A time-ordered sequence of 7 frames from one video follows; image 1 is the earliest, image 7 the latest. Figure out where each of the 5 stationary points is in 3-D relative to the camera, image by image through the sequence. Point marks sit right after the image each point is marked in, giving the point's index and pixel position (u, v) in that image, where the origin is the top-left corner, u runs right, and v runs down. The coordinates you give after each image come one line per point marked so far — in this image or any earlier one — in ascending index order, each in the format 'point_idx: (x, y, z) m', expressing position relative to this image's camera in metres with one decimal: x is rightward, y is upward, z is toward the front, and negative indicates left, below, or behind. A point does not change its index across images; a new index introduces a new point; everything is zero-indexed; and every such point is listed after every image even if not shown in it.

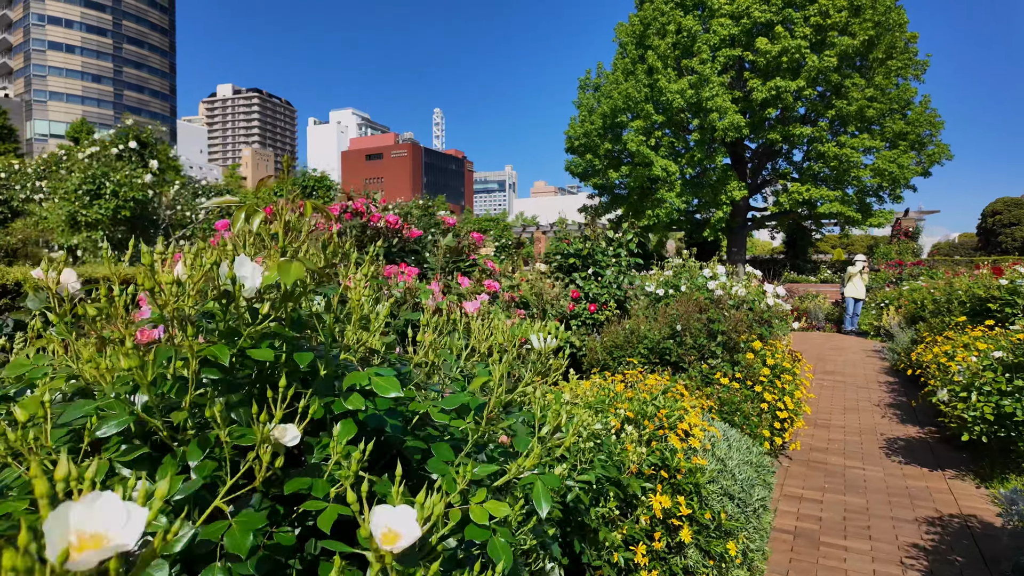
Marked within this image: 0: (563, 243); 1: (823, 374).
0: (+0.8, +0.7, +7.7) m
1: (+6.0, -1.7, +10.0) m
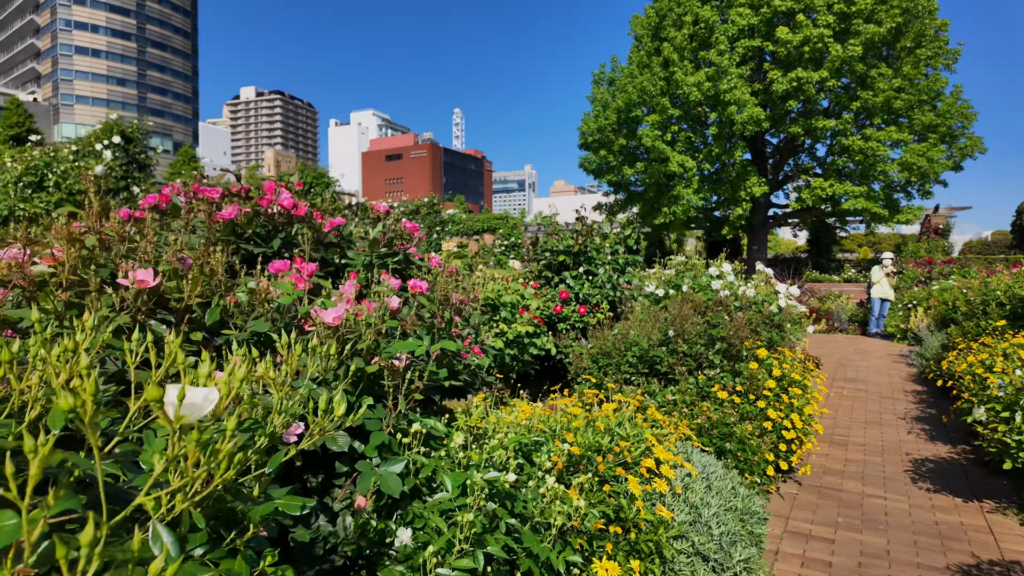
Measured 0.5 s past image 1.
0: (+0.6, +0.7, +7.1) m
1: (+5.8, -1.7, +9.2) m
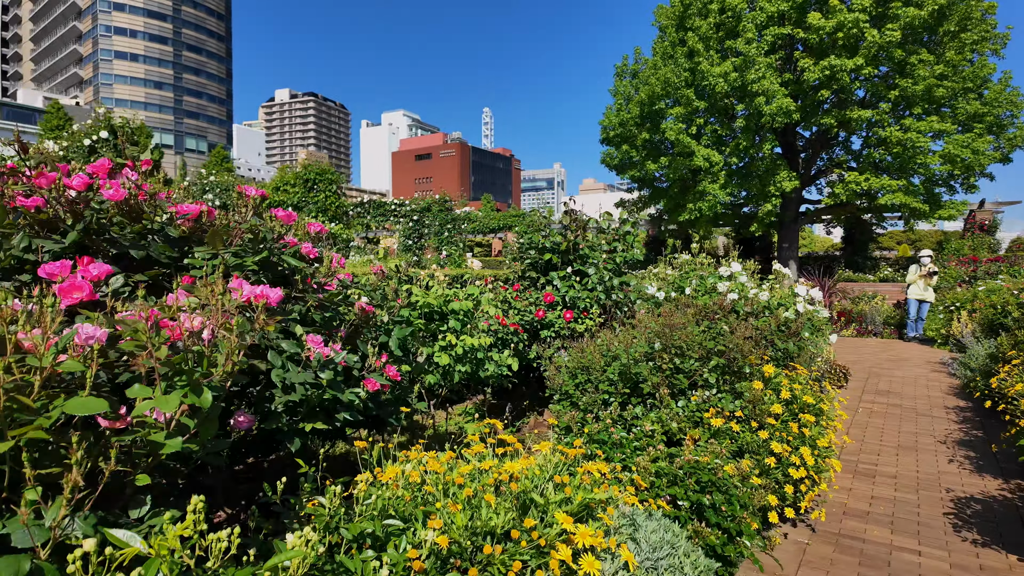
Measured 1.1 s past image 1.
0: (+0.3, +0.6, +6.4) m
1: (+5.7, -1.7, +8.2) m
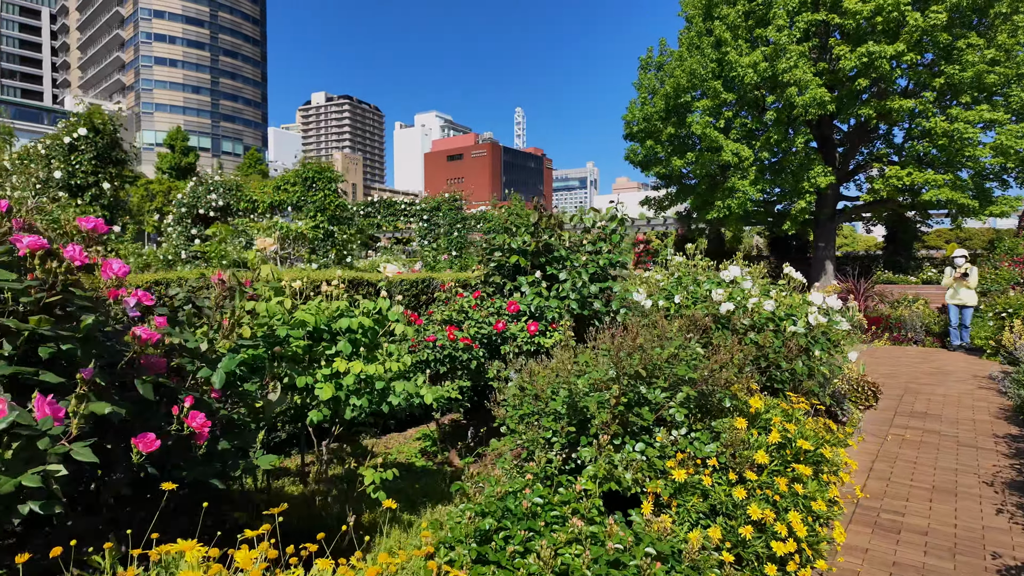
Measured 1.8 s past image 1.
0: (-0.1, +0.6, +5.6) m
1: (+5.4, -1.8, +7.1) m
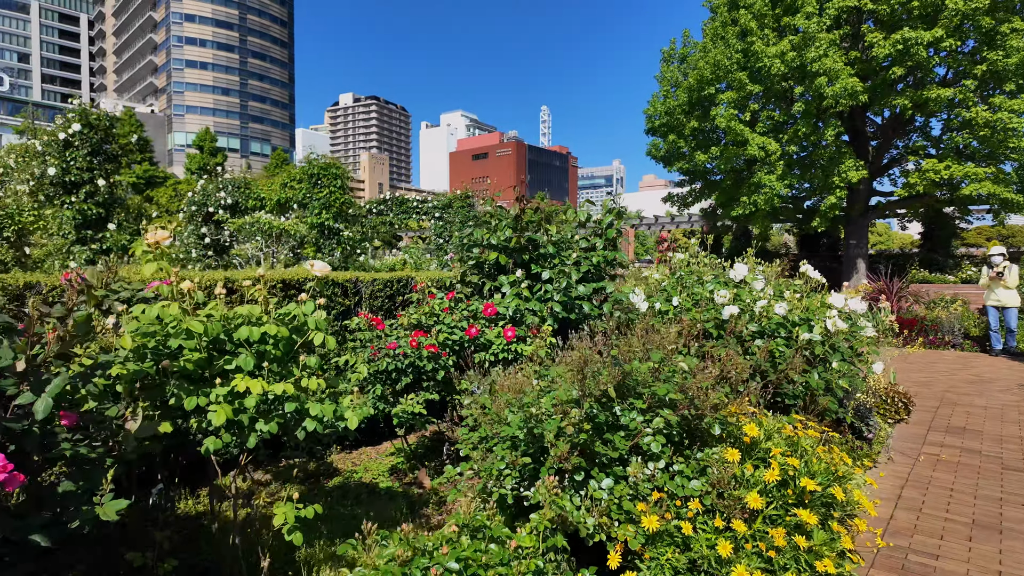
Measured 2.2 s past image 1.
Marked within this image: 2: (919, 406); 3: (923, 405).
0: (-0.3, +0.6, +5.1) m
1: (+5.3, -1.8, +6.3) m
2: (+5.9, -1.7, +7.5) m
3: (+6.0, -1.7, +7.5) m
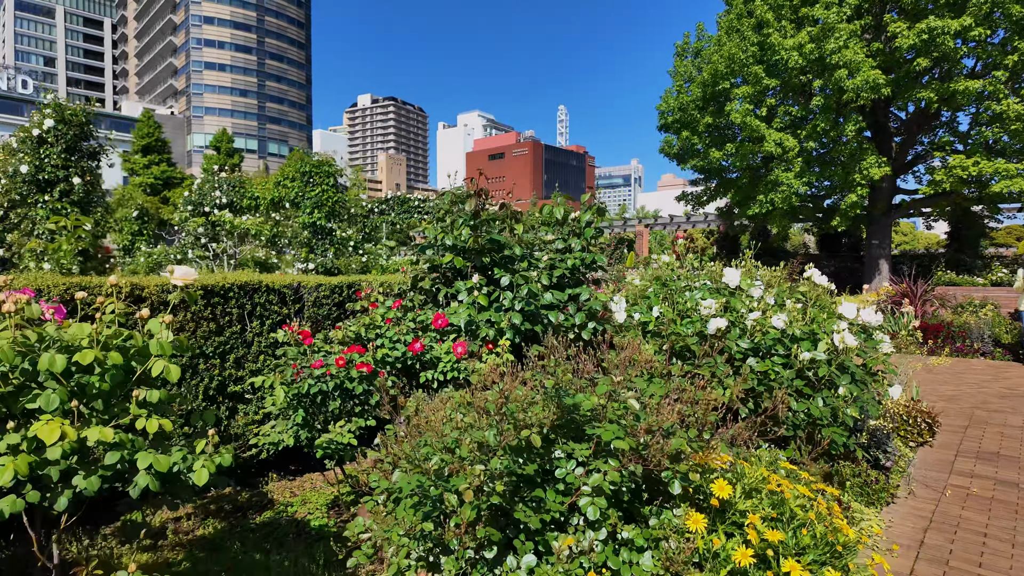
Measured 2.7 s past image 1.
0: (-0.6, +0.5, +4.5) m
1: (+4.9, -1.9, +5.6) m
2: (+5.6, -1.8, +6.7) m
3: (+5.7, -1.8, +6.7) m
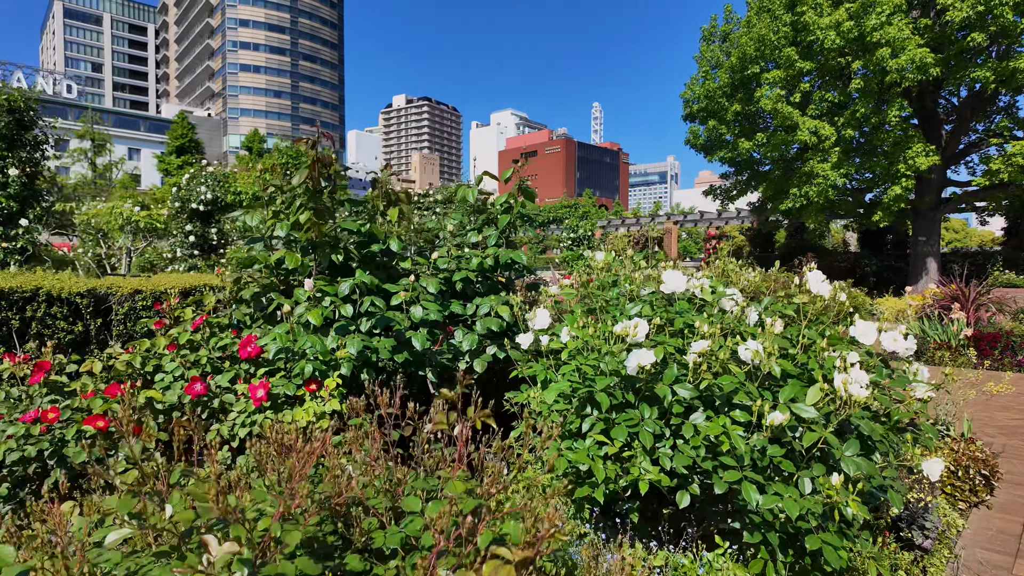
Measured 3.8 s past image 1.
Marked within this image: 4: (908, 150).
0: (-1.4, +0.4, +3.3) m
1: (+4.2, -1.9, +4.0) m
2: (+4.9, -1.9, +5.1) m
3: (+5.0, -1.9, +5.1) m
4: (+12.5, +4.6, +16.5) m
